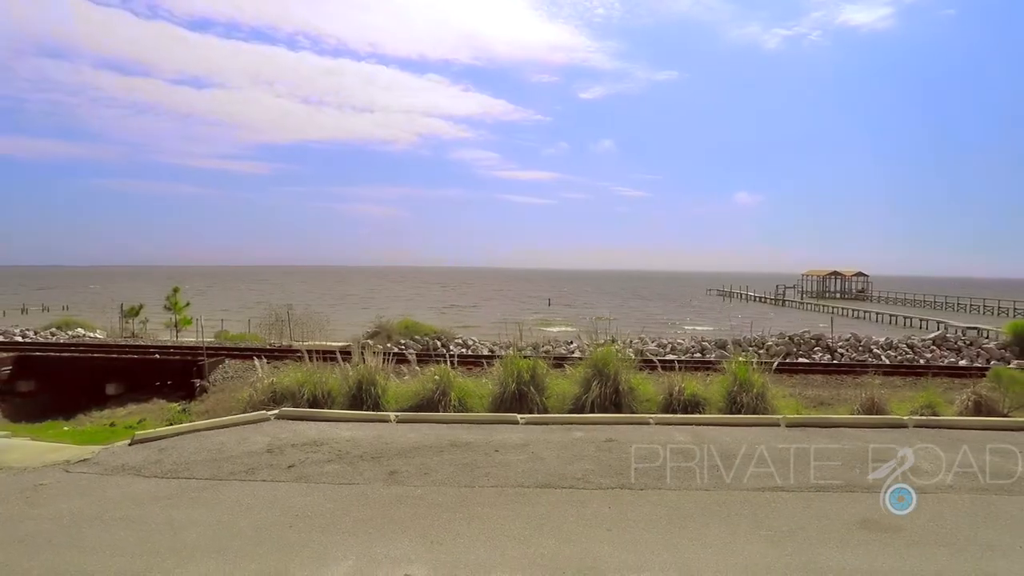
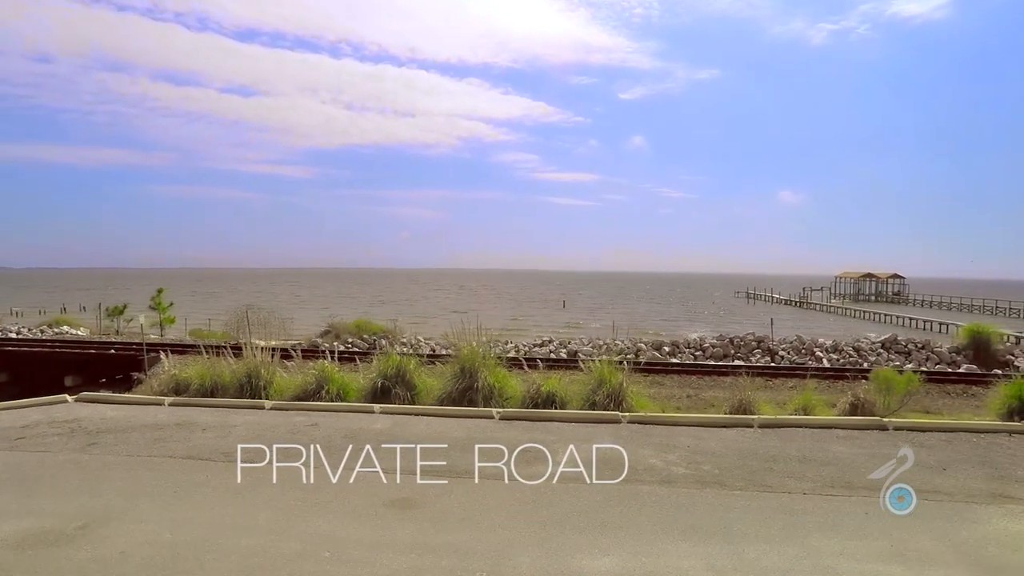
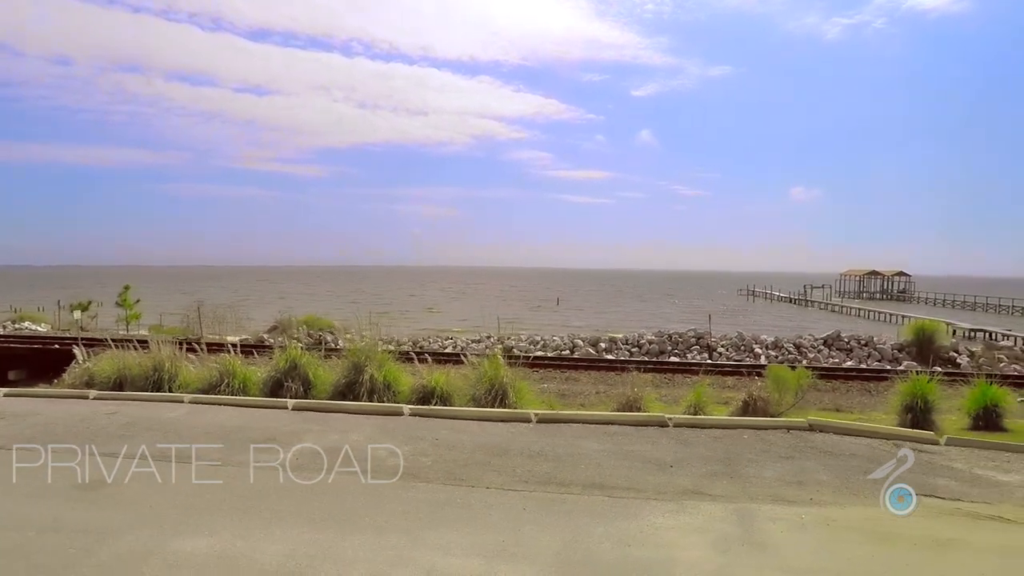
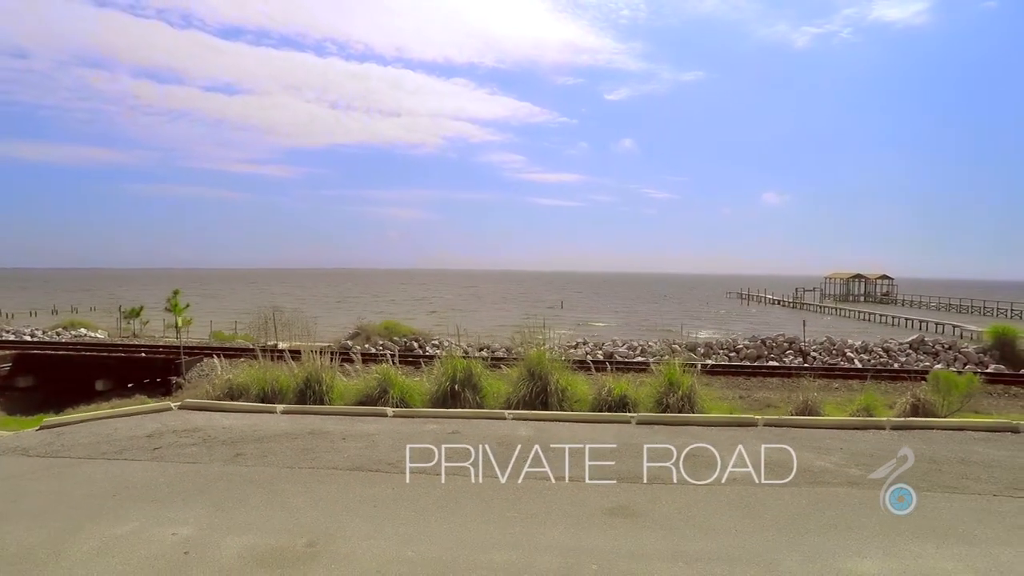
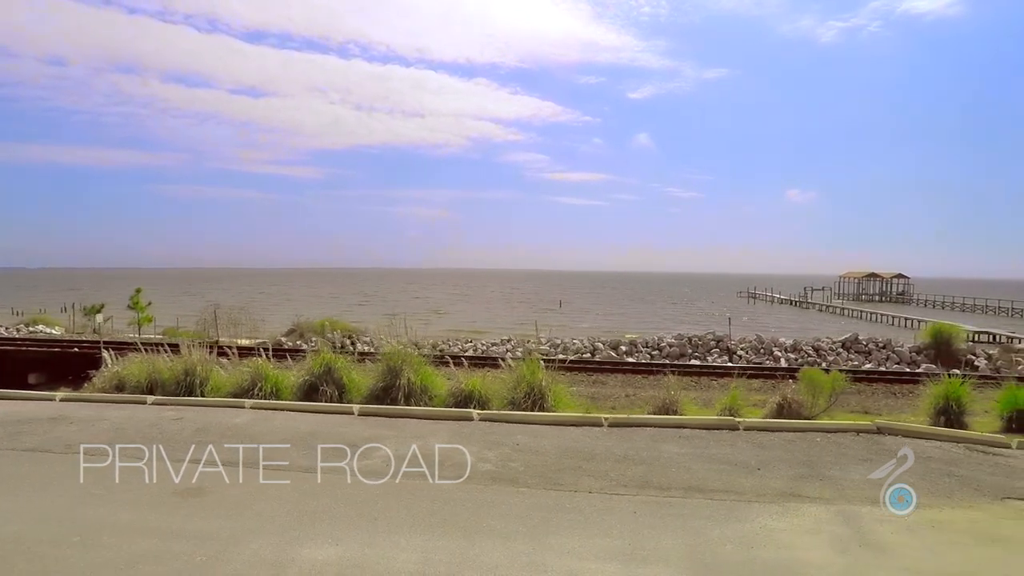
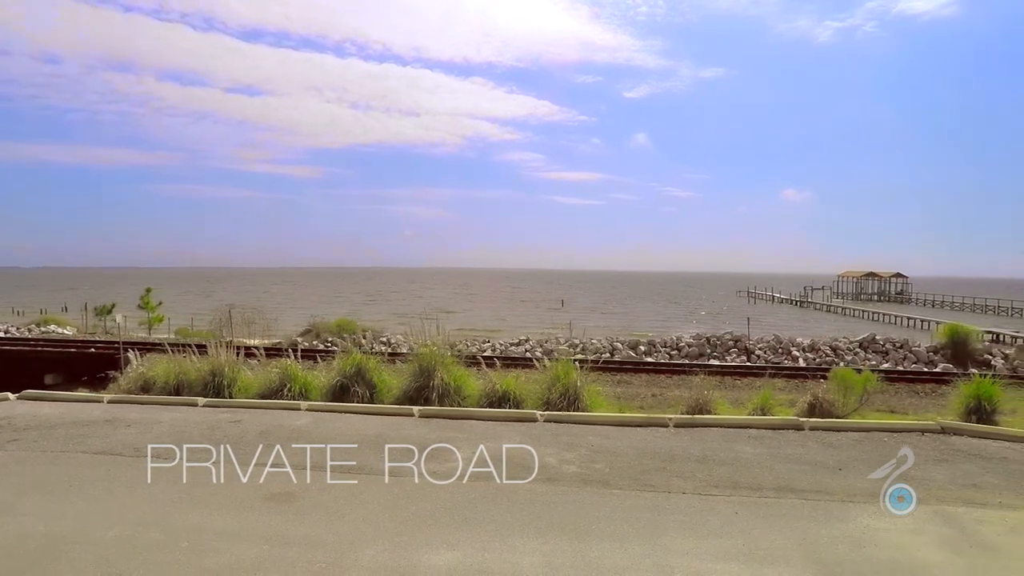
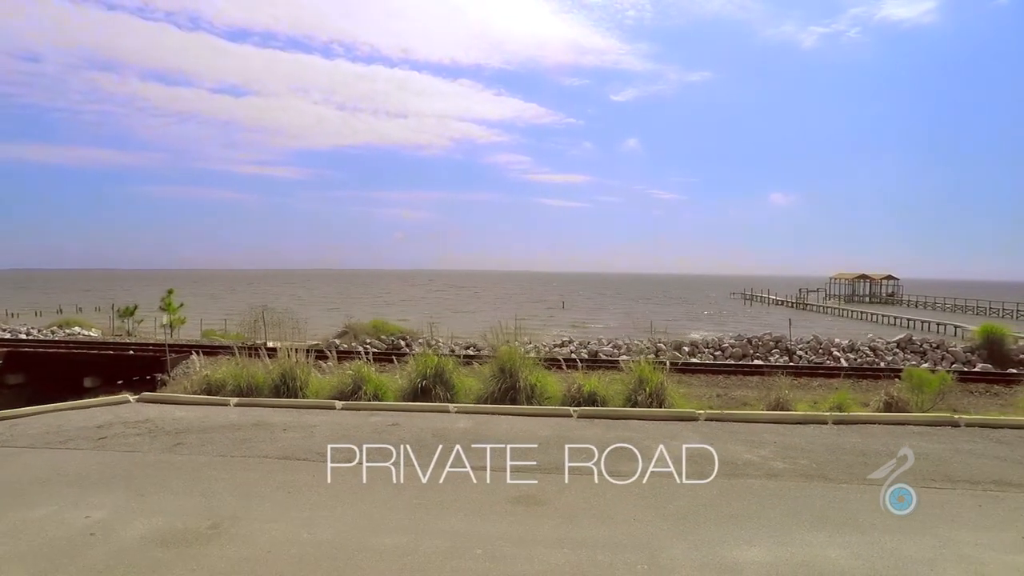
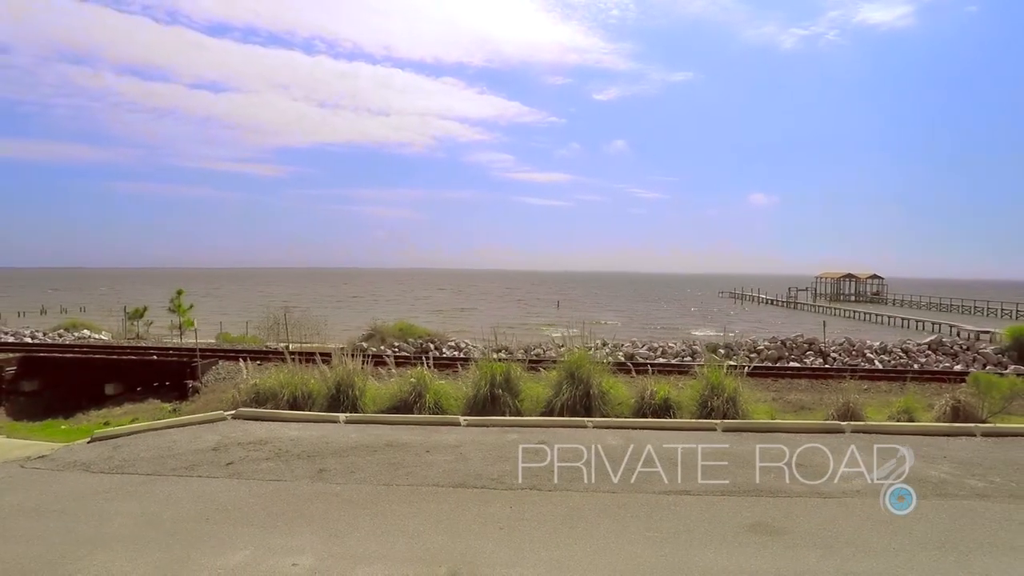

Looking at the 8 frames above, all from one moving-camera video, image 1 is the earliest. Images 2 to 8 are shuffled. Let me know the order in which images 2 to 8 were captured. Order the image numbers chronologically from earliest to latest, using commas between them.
8, 4, 7, 2, 6, 5, 3
